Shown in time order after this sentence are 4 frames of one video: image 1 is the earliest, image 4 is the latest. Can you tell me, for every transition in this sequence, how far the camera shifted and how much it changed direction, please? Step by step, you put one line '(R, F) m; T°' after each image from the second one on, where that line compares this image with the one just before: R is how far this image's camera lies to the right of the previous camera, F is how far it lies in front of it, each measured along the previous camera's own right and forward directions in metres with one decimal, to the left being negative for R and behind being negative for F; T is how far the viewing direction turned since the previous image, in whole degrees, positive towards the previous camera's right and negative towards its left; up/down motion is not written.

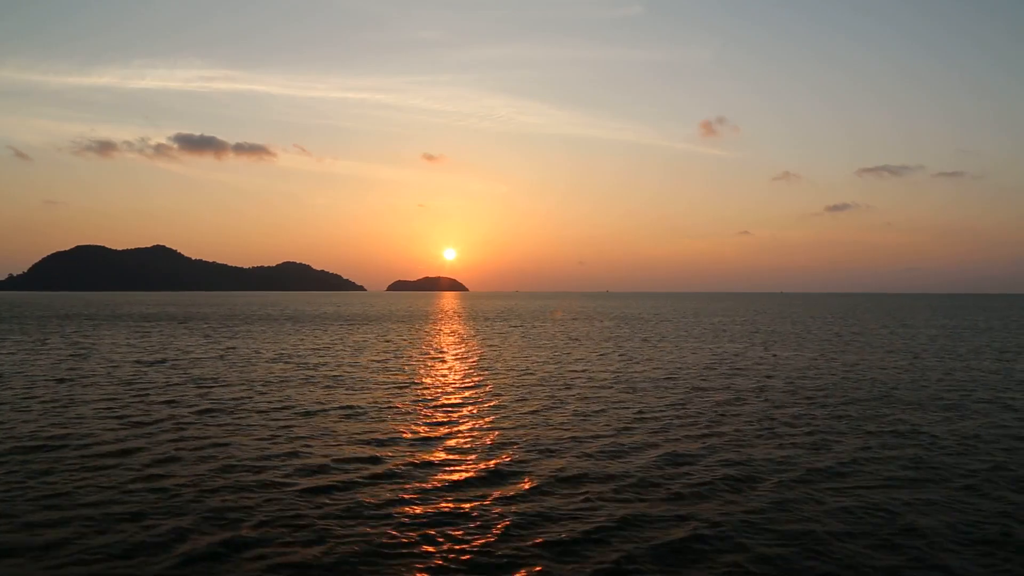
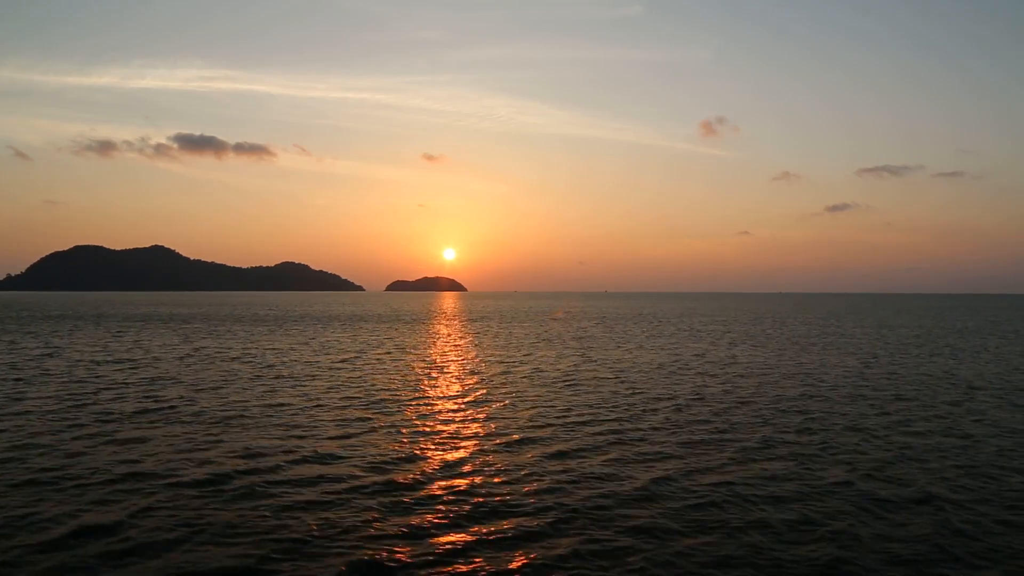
(+3.1, -0.7) m; 0°
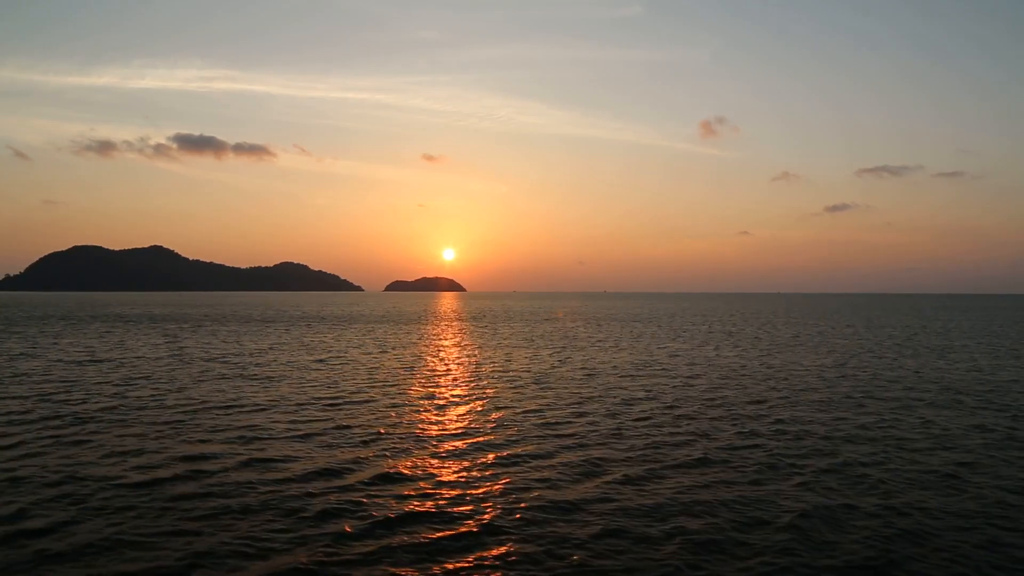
(+1.6, 0.0) m; 0°
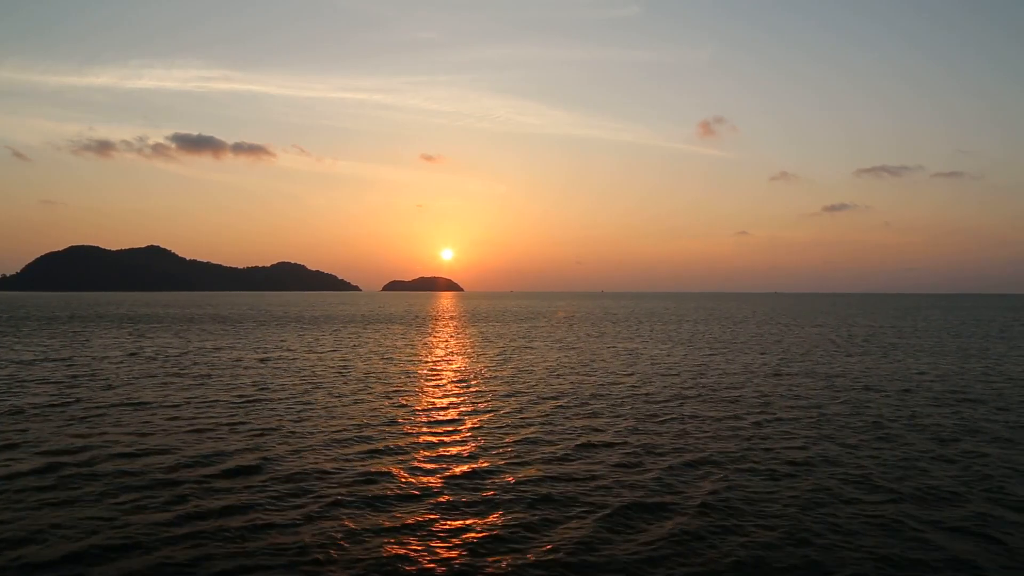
(+3.5, +0.1) m; 0°
